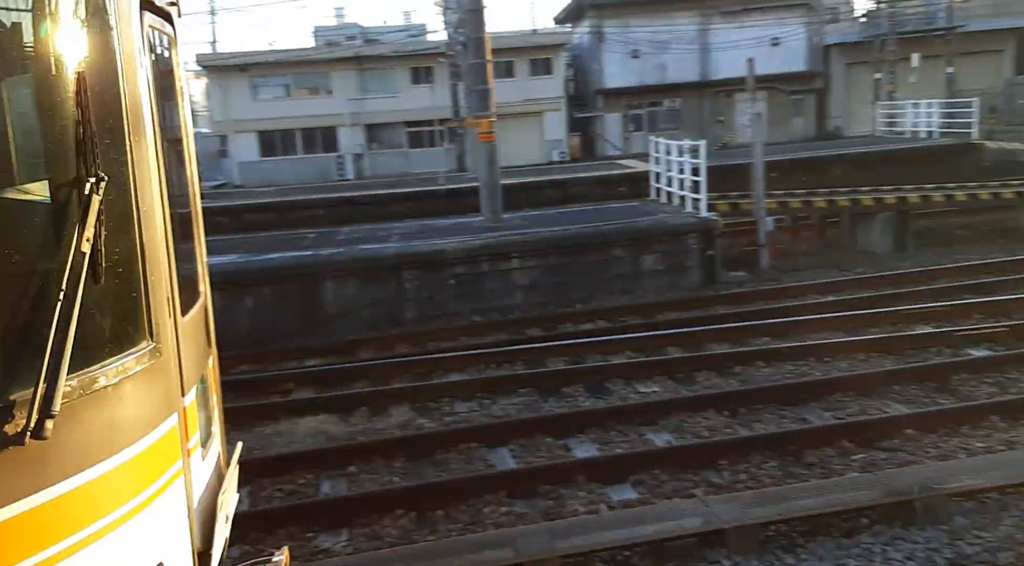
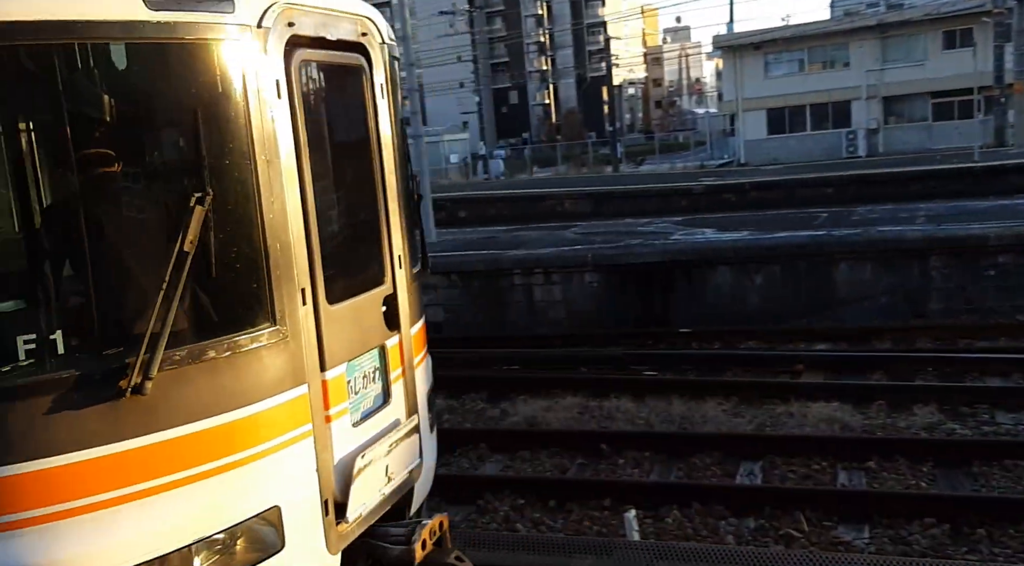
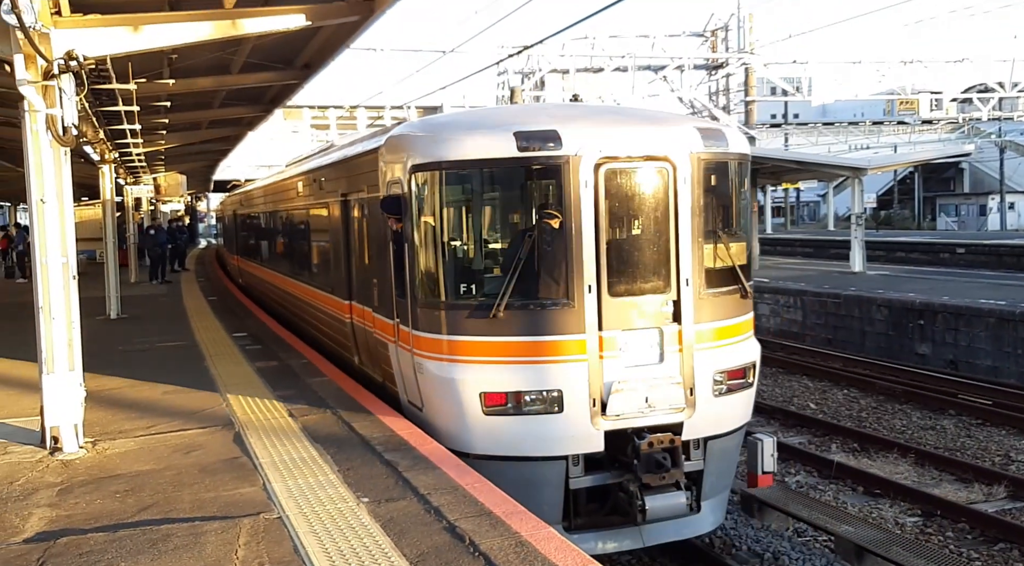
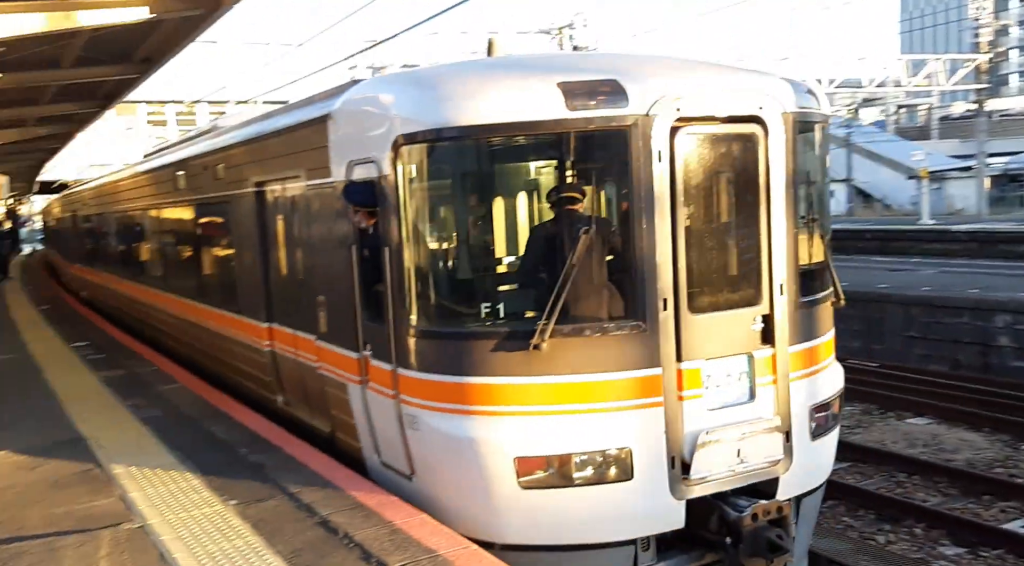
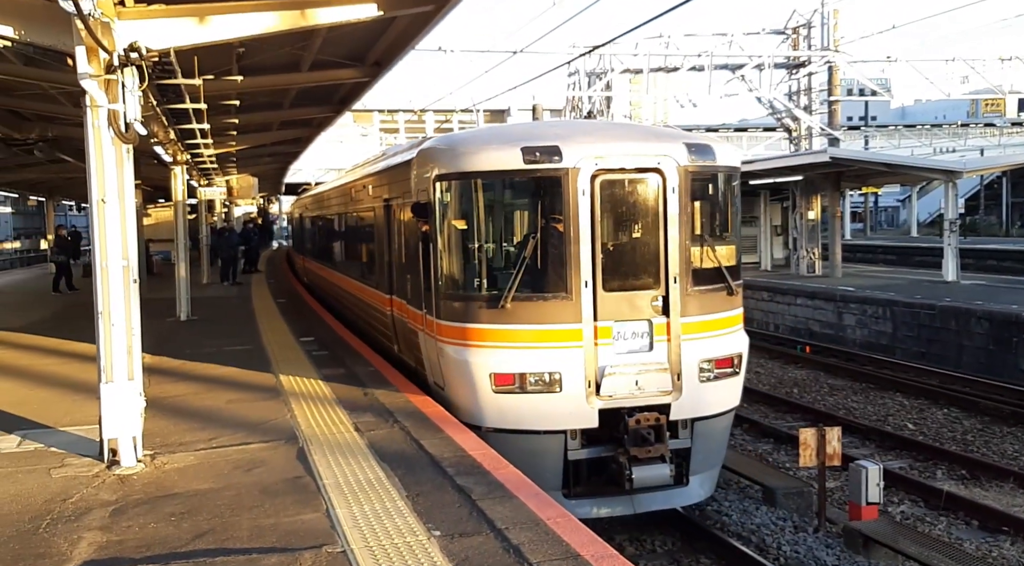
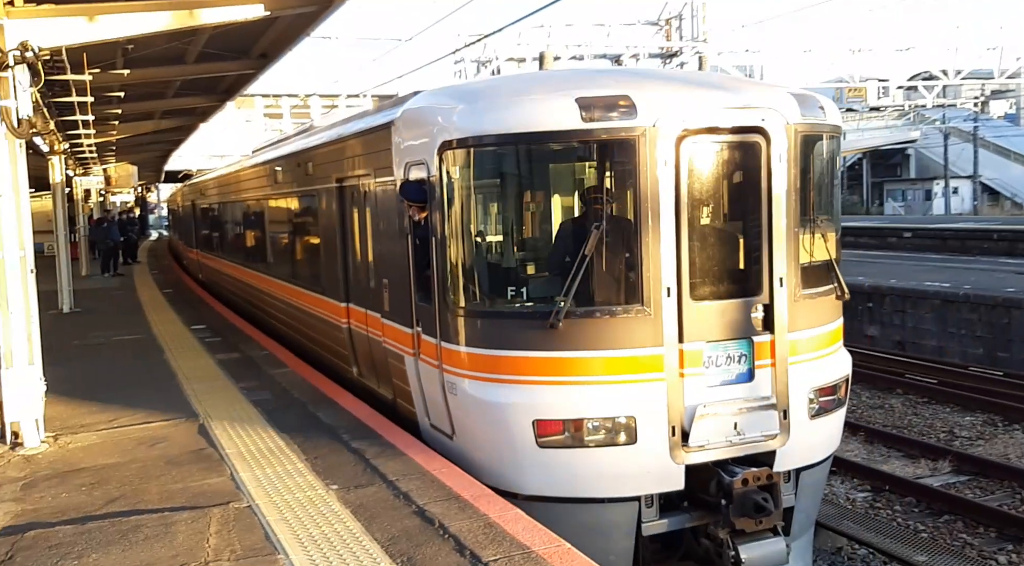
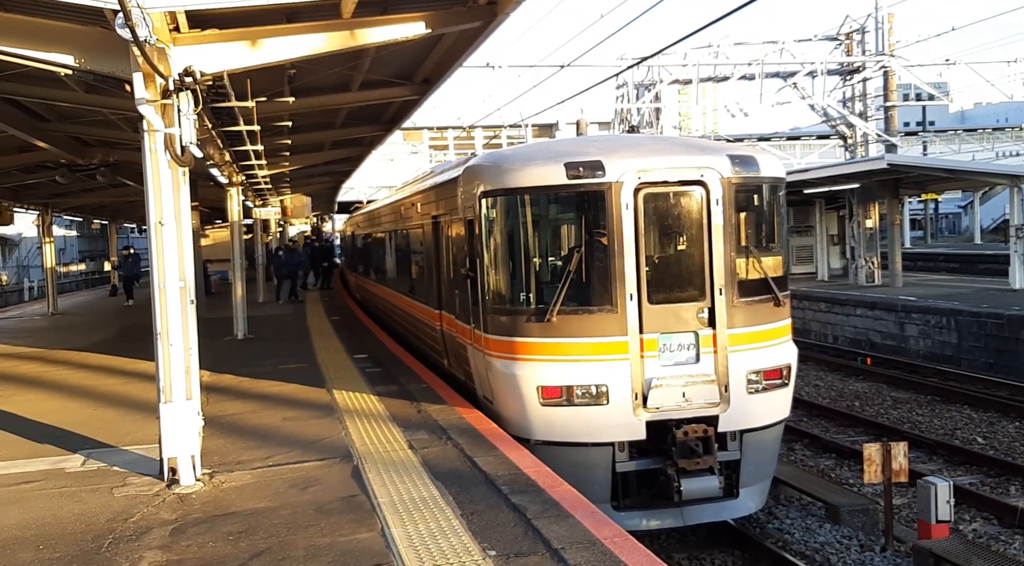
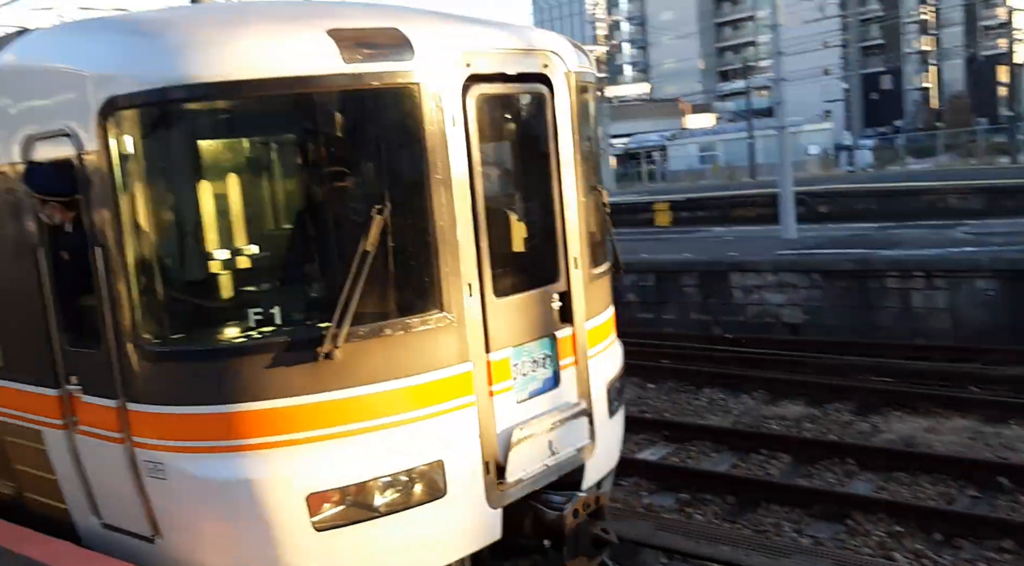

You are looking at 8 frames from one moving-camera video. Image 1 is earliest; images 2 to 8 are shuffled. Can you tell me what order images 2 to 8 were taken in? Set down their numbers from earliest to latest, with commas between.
2, 8, 4, 6, 3, 5, 7
